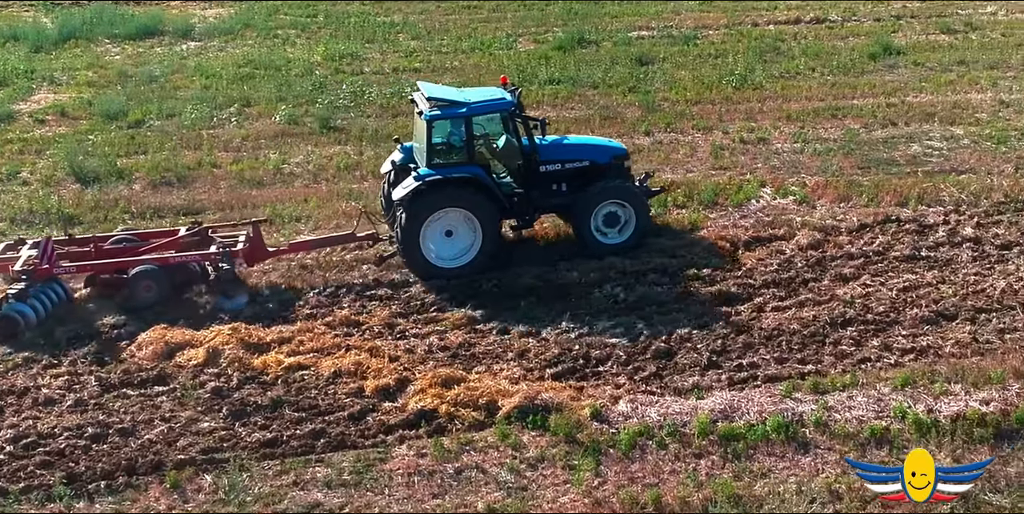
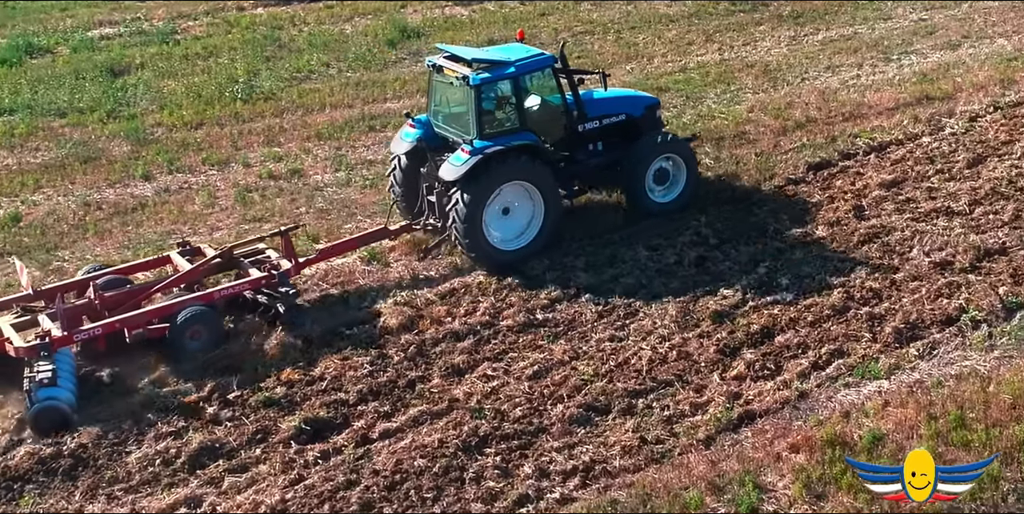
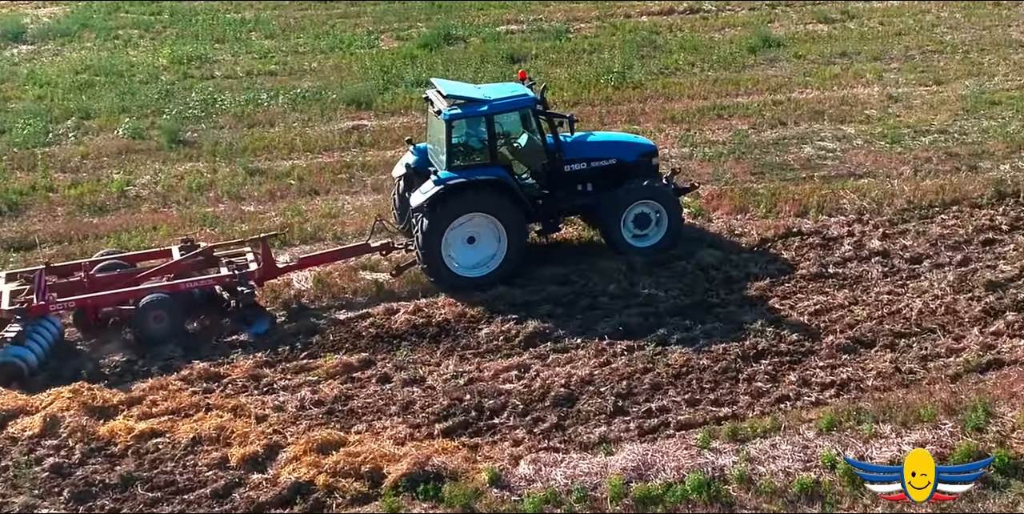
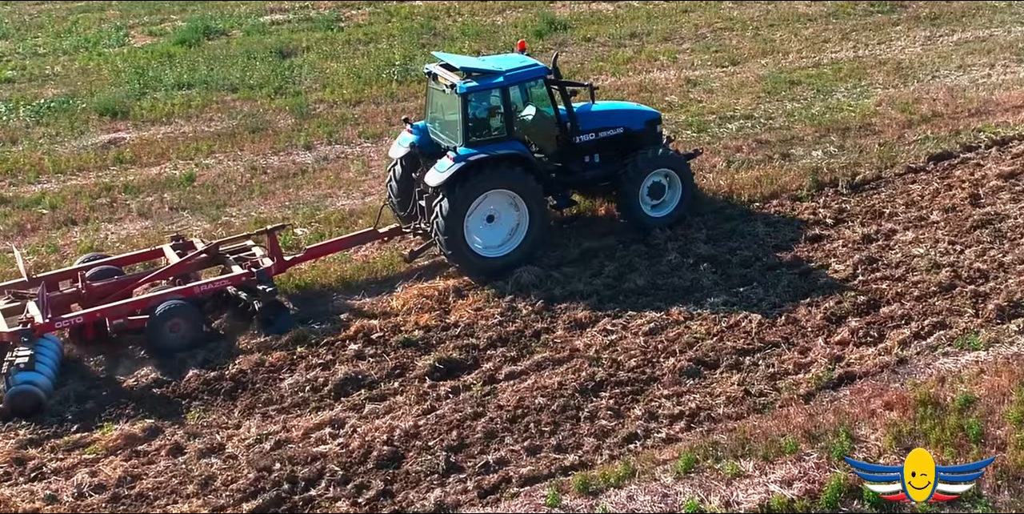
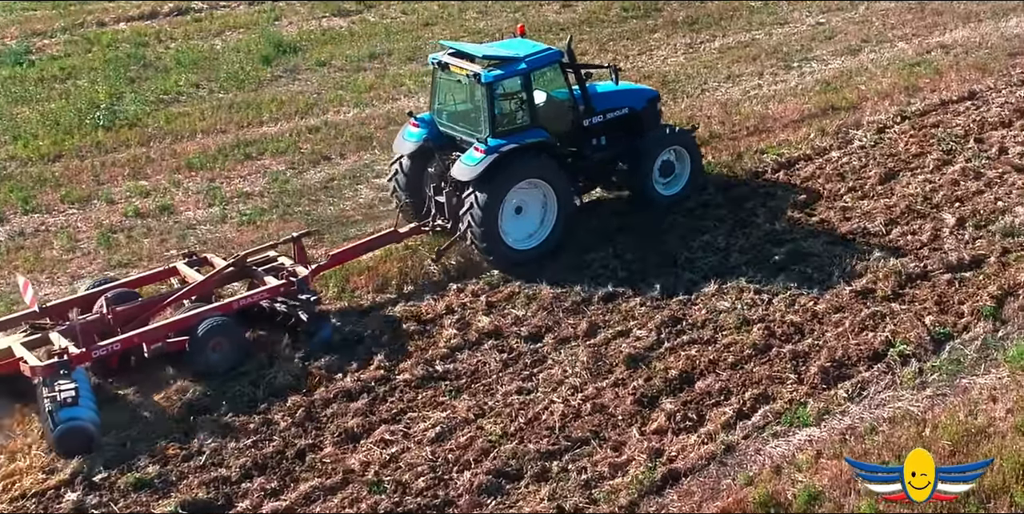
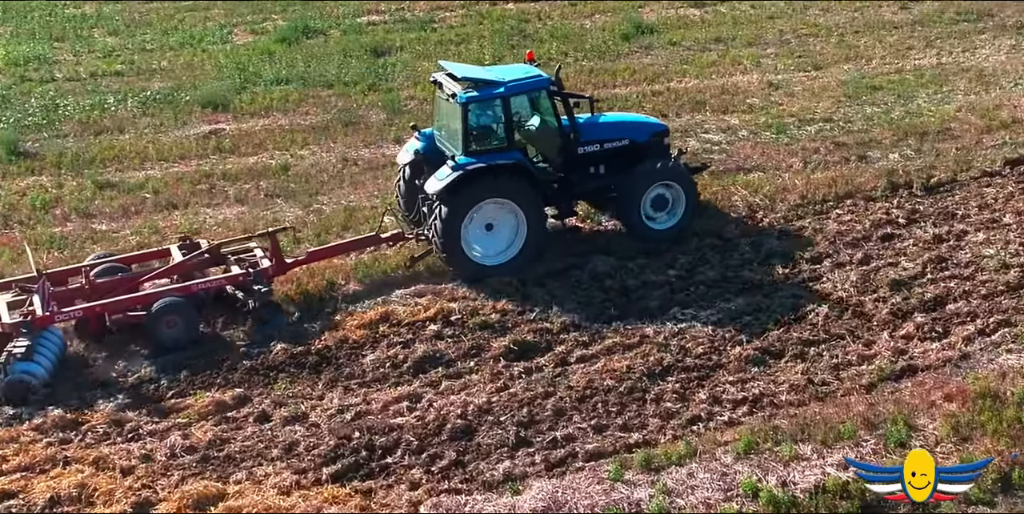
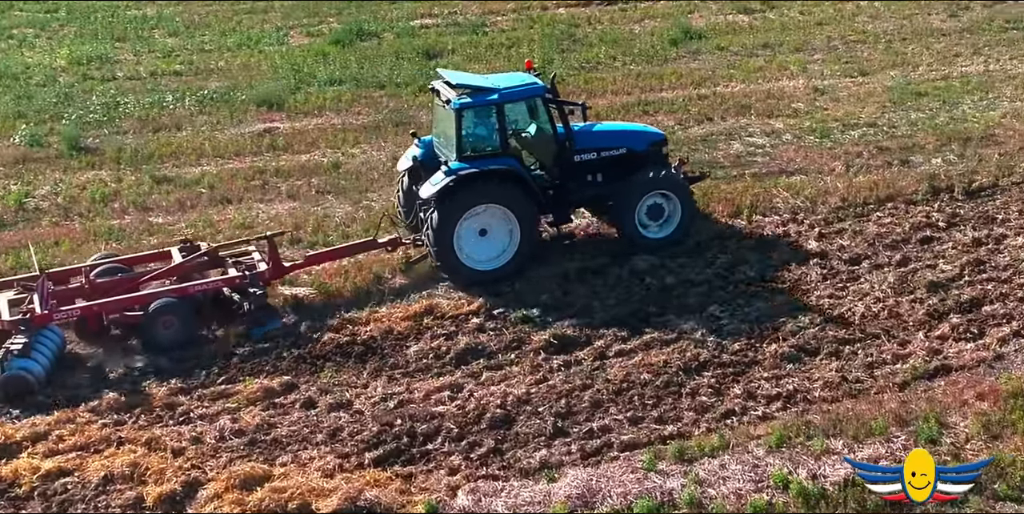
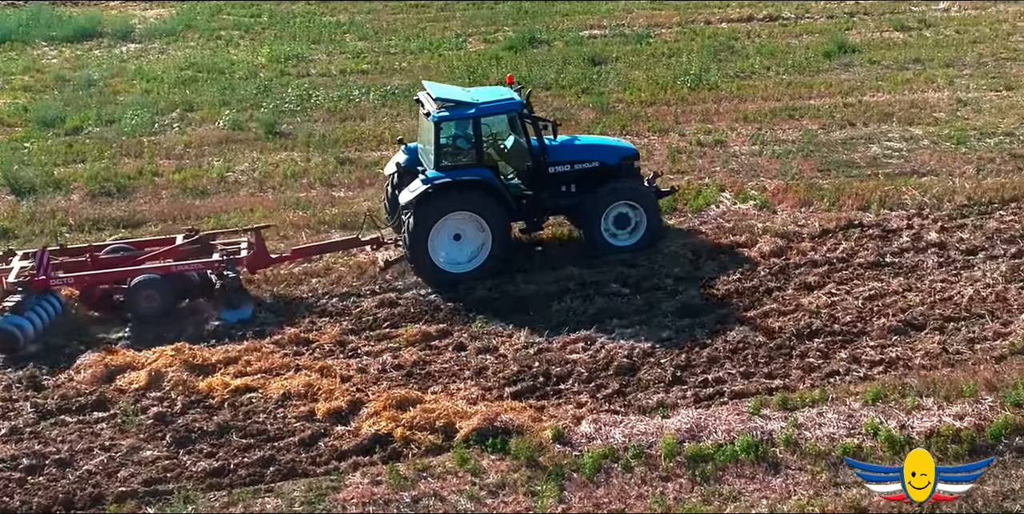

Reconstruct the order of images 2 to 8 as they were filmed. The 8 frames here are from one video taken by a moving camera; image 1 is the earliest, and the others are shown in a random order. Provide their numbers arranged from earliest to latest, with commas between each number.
8, 3, 7, 6, 4, 2, 5
